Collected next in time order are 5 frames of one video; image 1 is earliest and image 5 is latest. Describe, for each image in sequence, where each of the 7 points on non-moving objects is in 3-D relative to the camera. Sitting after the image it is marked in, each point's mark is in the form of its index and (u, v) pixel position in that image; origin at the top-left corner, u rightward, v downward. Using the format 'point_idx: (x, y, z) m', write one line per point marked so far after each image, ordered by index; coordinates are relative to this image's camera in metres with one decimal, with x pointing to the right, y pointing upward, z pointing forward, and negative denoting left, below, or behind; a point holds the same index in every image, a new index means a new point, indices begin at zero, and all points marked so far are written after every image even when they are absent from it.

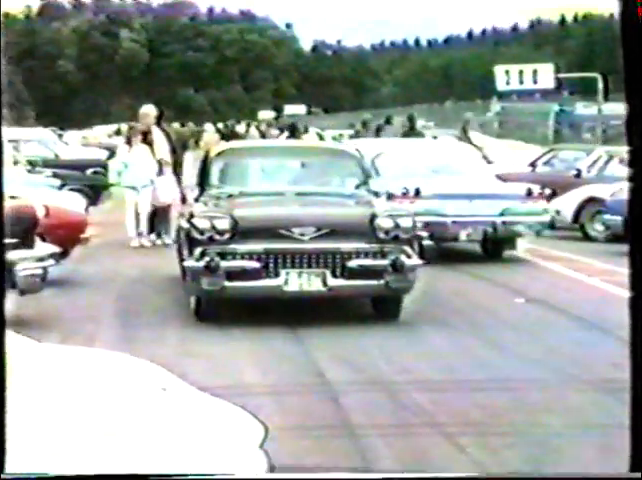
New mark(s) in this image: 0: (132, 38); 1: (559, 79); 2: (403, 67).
0: (-0.3, +0.3, +2.9) m
1: (+0.4, +0.2, +2.9) m
2: (+0.1, +0.3, +3.1) m
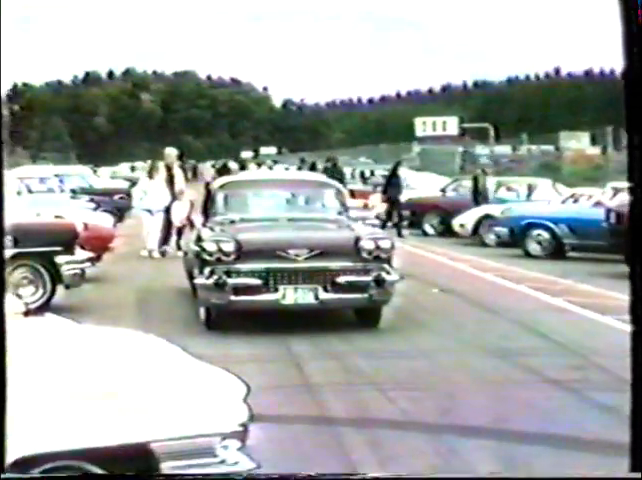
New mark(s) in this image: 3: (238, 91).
0: (-0.4, +0.3, +4.0) m
1: (+0.3, +0.2, +4.0) m
2: (+0.1, +0.3, +4.1) m
3: (-0.2, +0.3, +4.1) m
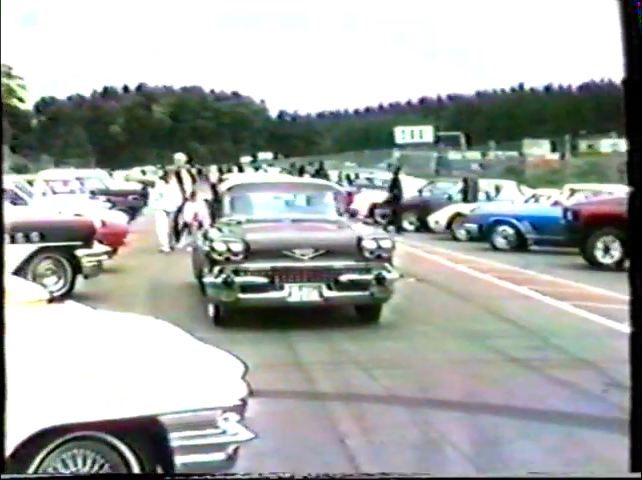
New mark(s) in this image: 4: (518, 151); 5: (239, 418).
0: (-0.4, +0.3, +4.5) m
1: (+0.3, +0.2, +4.5) m
2: (0.0, +0.3, +4.6) m
3: (-0.2, +0.3, +4.6) m
4: (+0.5, +0.2, +4.5) m
5: (-0.2, -0.4, +4.3) m
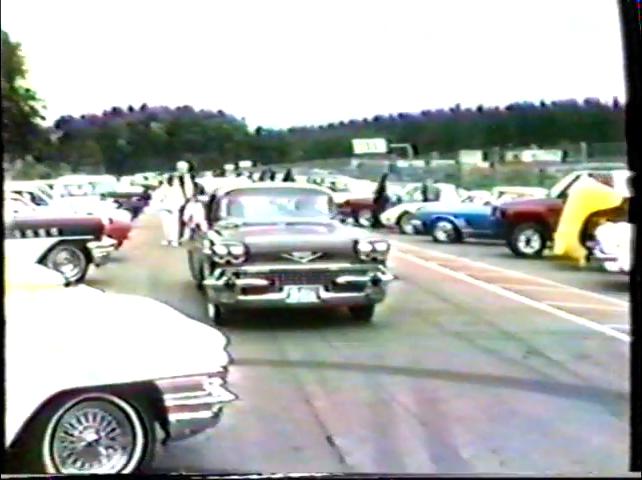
0: (-0.5, +0.3, +5.4) m
1: (+0.2, +0.3, +5.4) m
2: (0.0, +0.3, +5.5) m
3: (-0.3, +0.3, +5.5) m
4: (+0.4, +0.2, +5.4) m
5: (-0.3, -0.4, +5.2) m
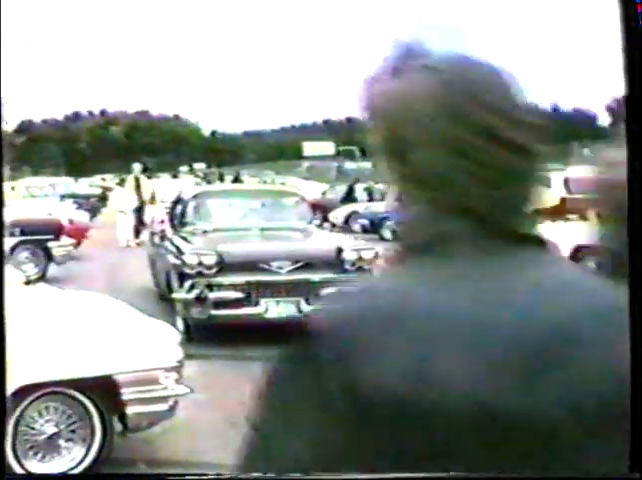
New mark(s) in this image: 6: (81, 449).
0: (-0.6, +0.3, +5.6) m
1: (0.0, +0.3, +5.6) m
2: (-0.2, +0.3, +5.7) m
3: (-0.4, +0.3, +5.7) m
4: (+0.2, +0.2, +5.7) m
5: (-0.4, -0.4, +5.5) m
6: (-0.7, -0.6, +5.4) m
